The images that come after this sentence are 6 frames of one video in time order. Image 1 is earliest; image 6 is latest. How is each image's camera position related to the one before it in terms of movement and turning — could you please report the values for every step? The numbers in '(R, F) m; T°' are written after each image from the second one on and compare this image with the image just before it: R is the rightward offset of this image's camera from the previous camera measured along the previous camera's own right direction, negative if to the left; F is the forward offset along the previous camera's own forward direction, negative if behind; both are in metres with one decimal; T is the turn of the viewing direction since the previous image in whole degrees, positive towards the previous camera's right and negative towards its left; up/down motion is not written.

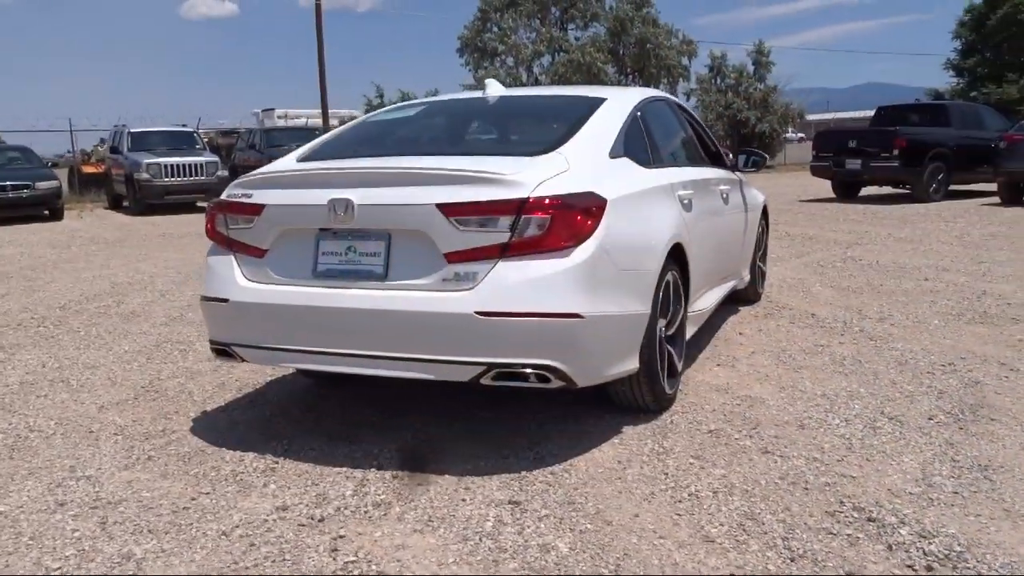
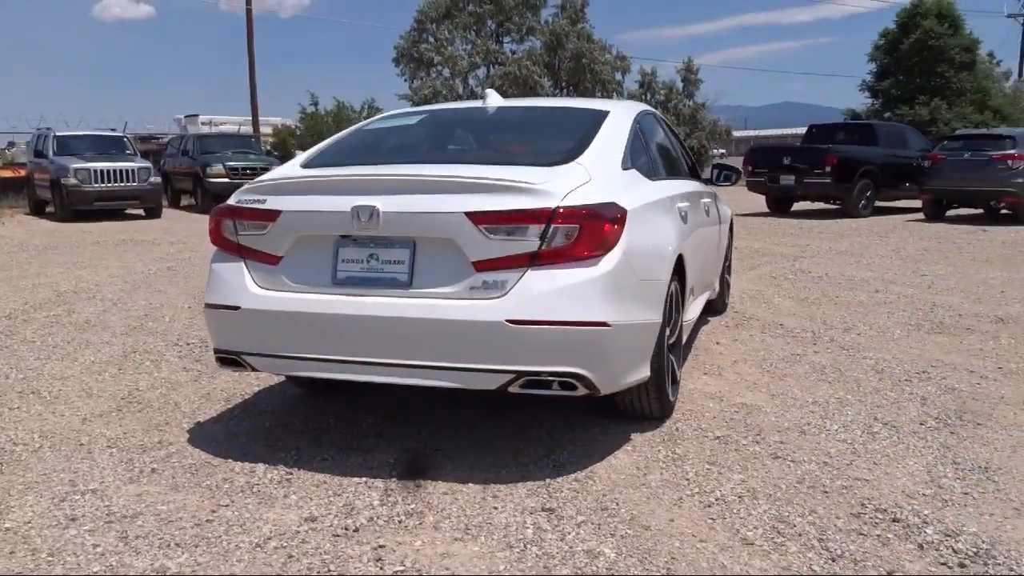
(-0.5, 0.0) m; +5°
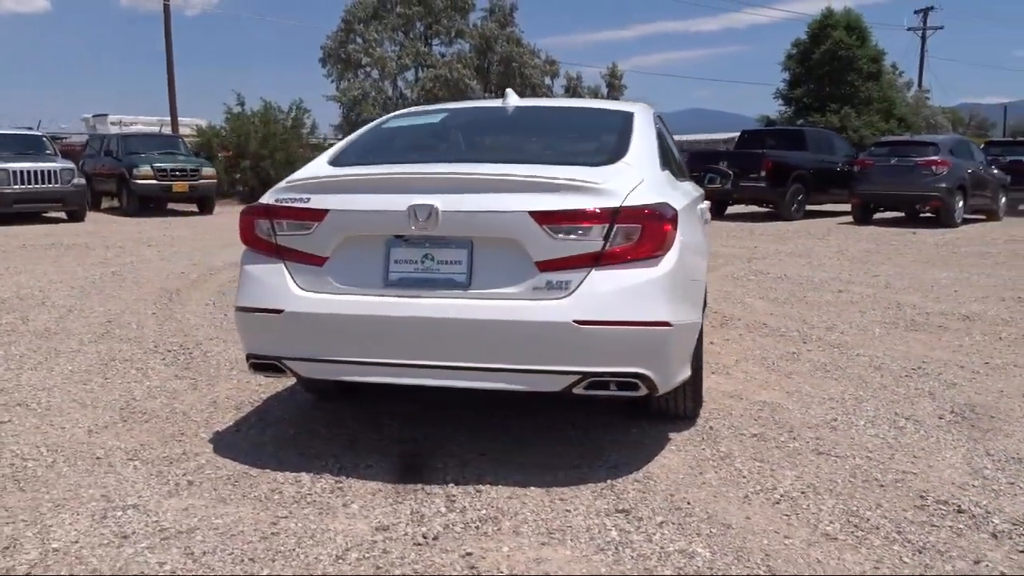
(-0.6, +0.1) m; +5°
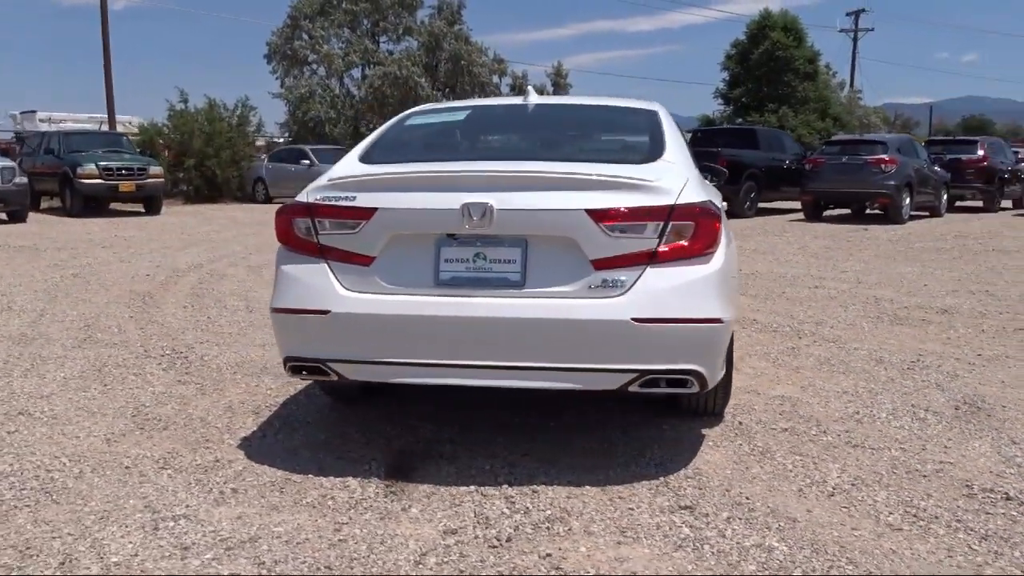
(-0.5, 0.0) m; +4°
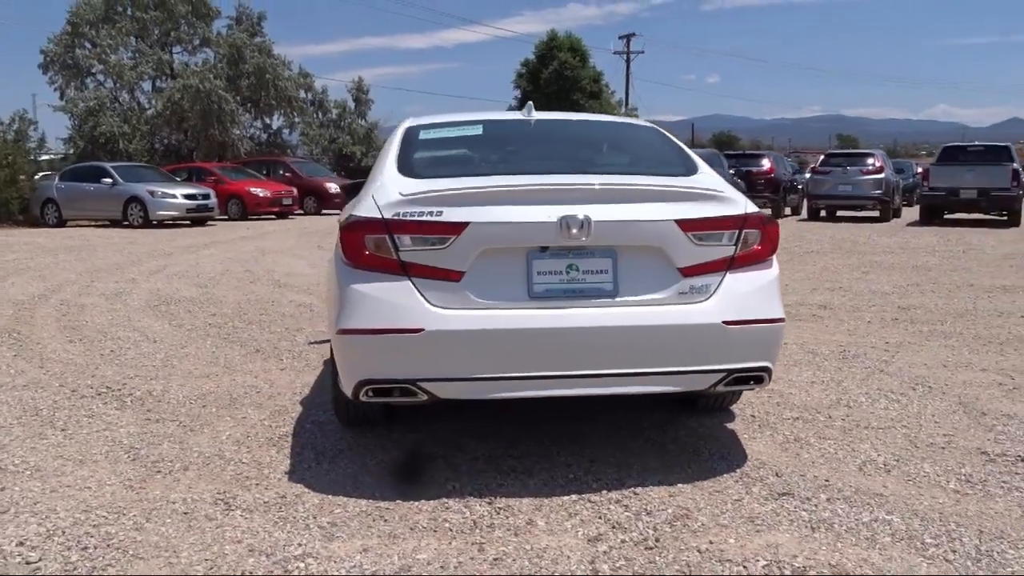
(-1.4, +0.1) m; +14°
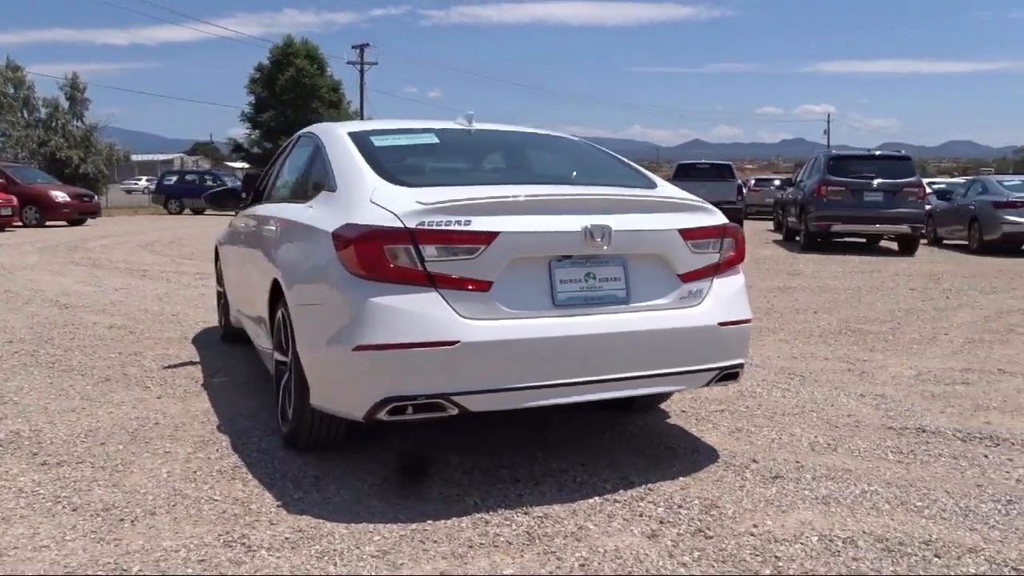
(-1.3, +0.2) m; +18°
